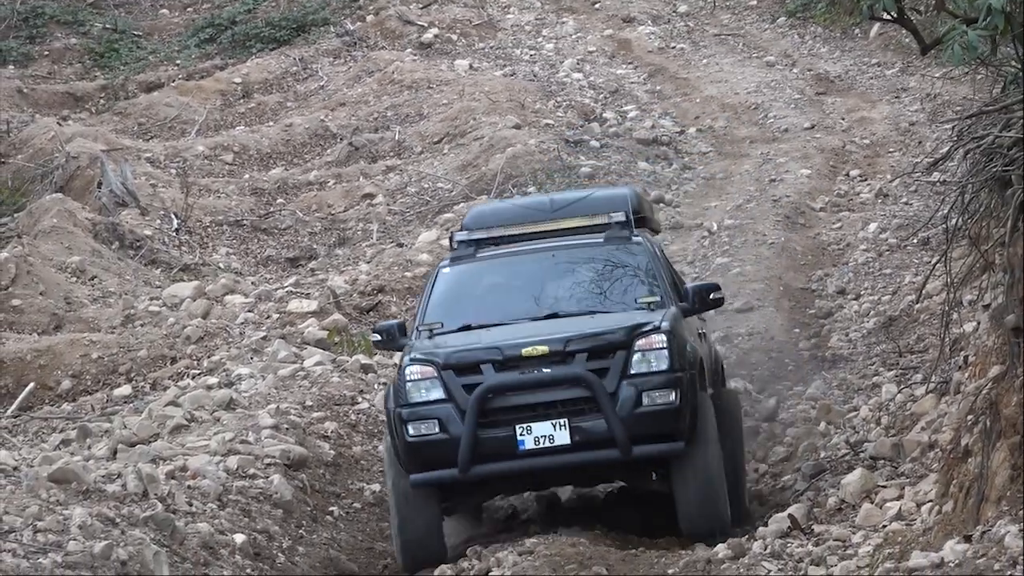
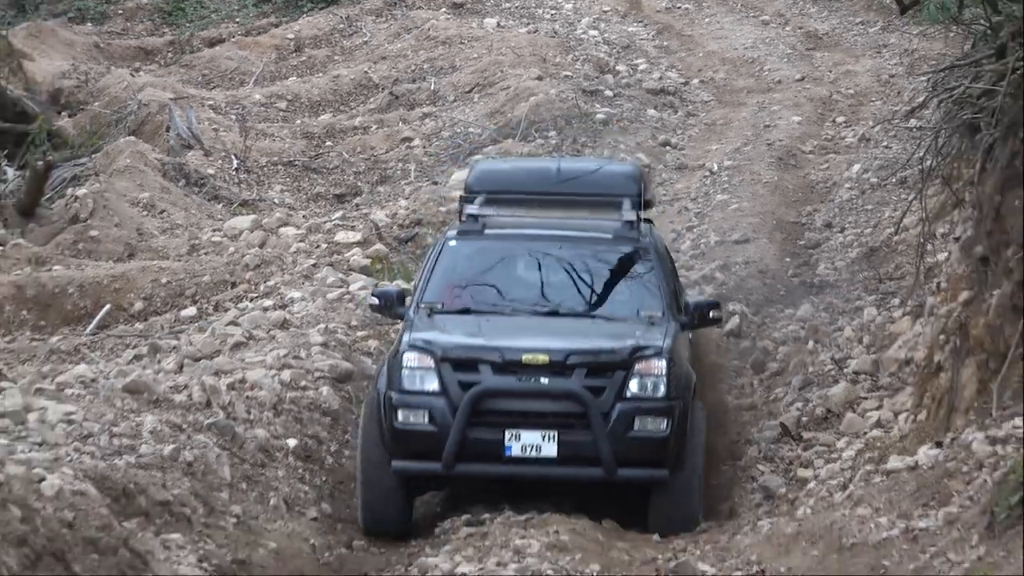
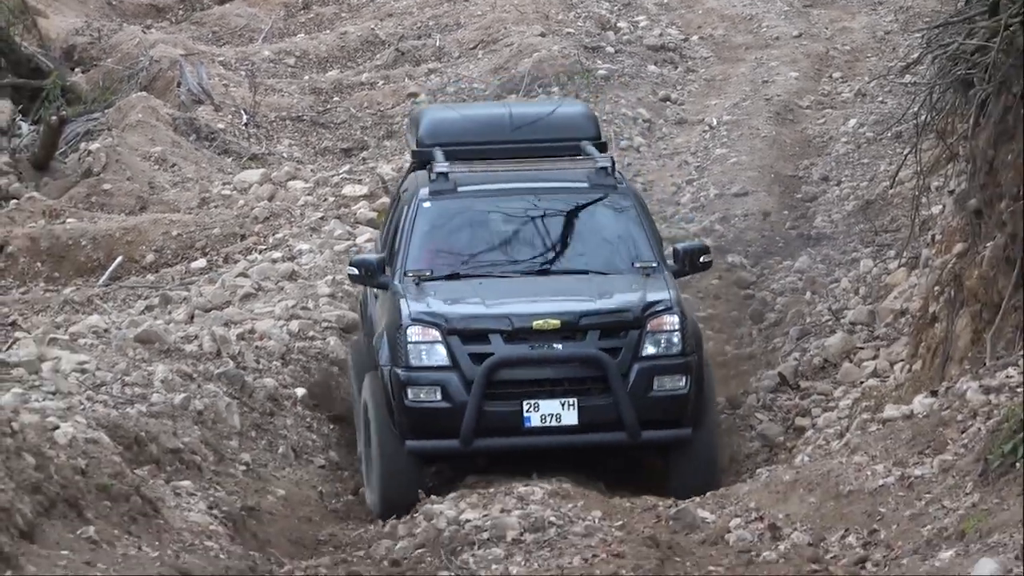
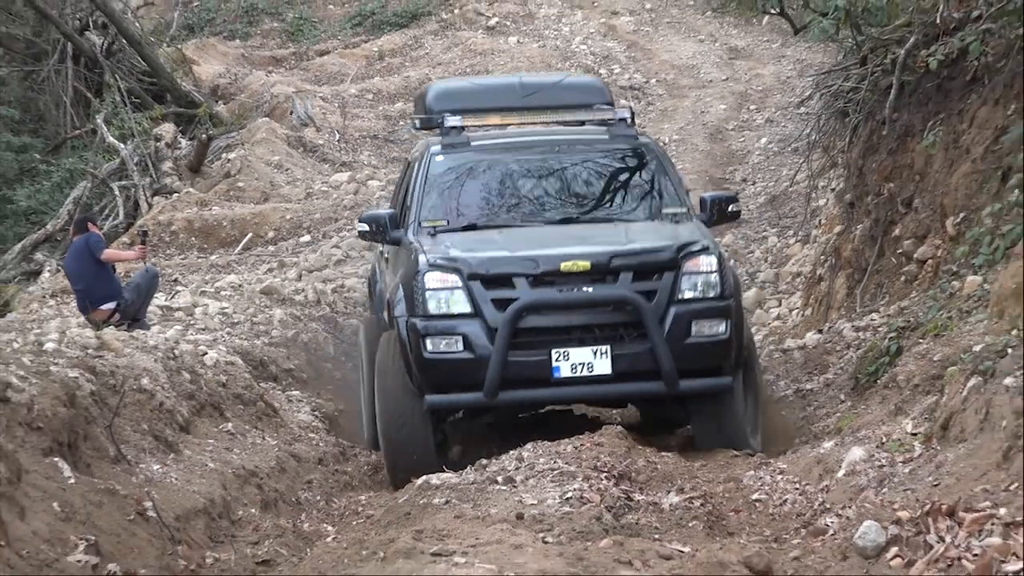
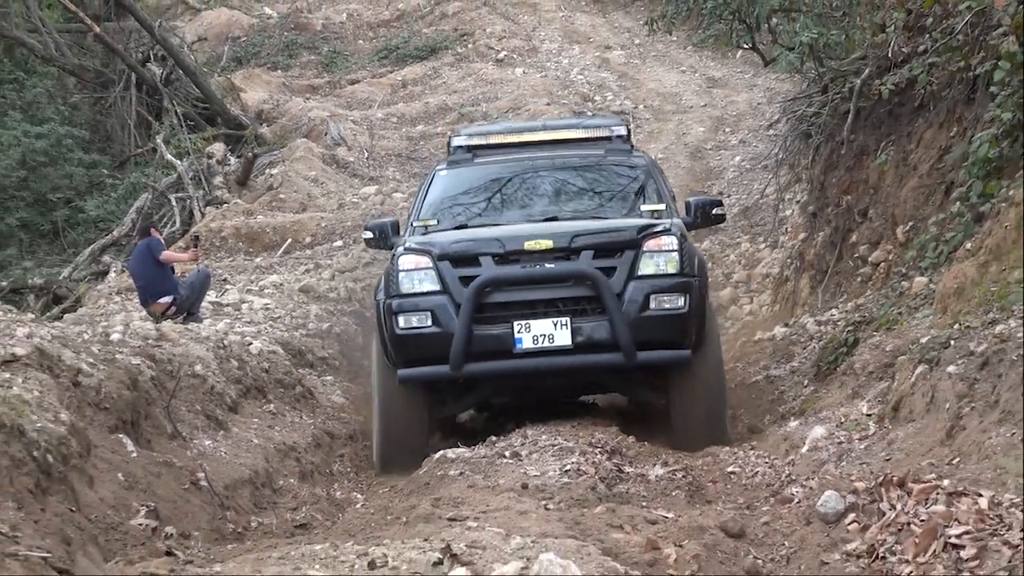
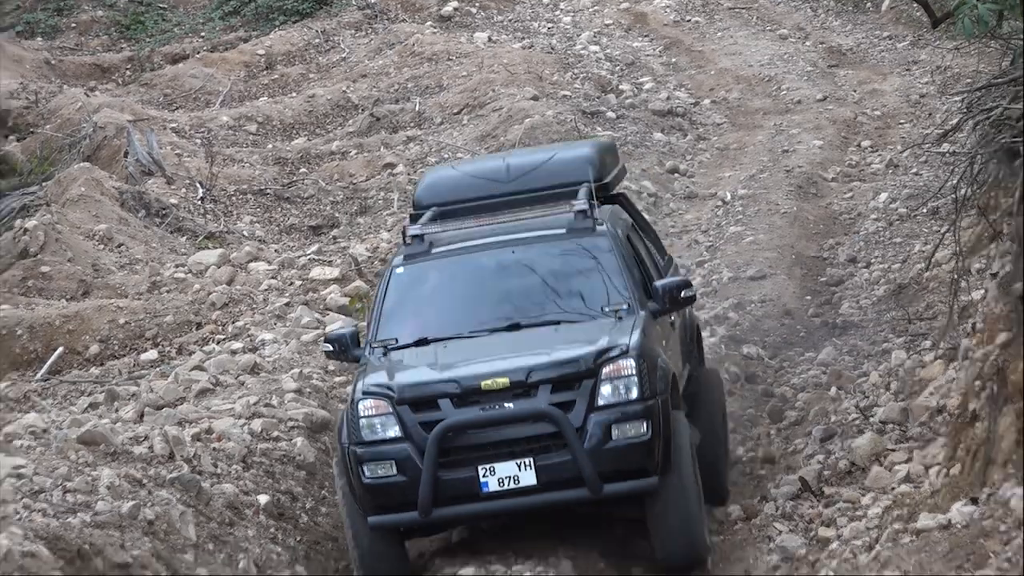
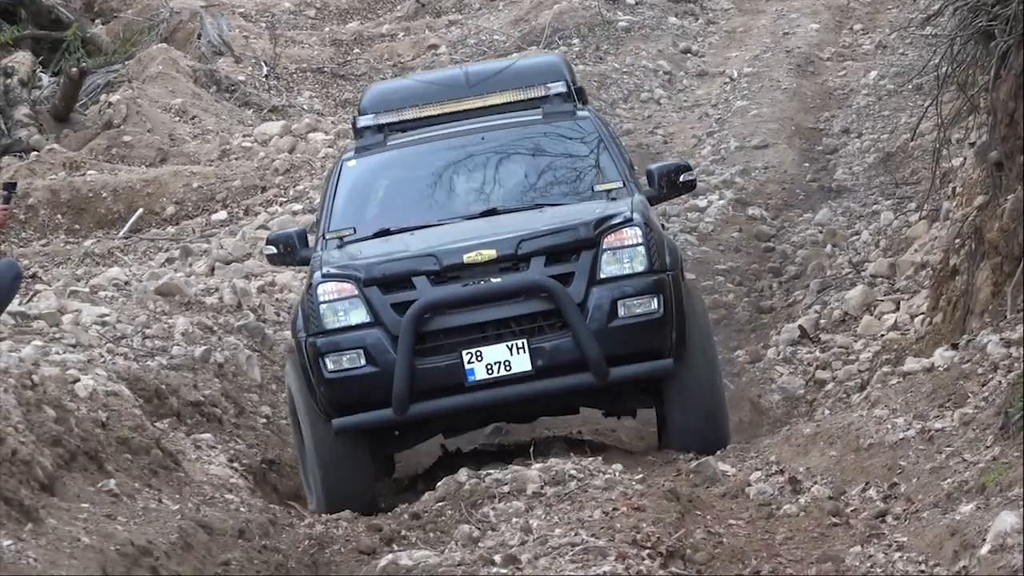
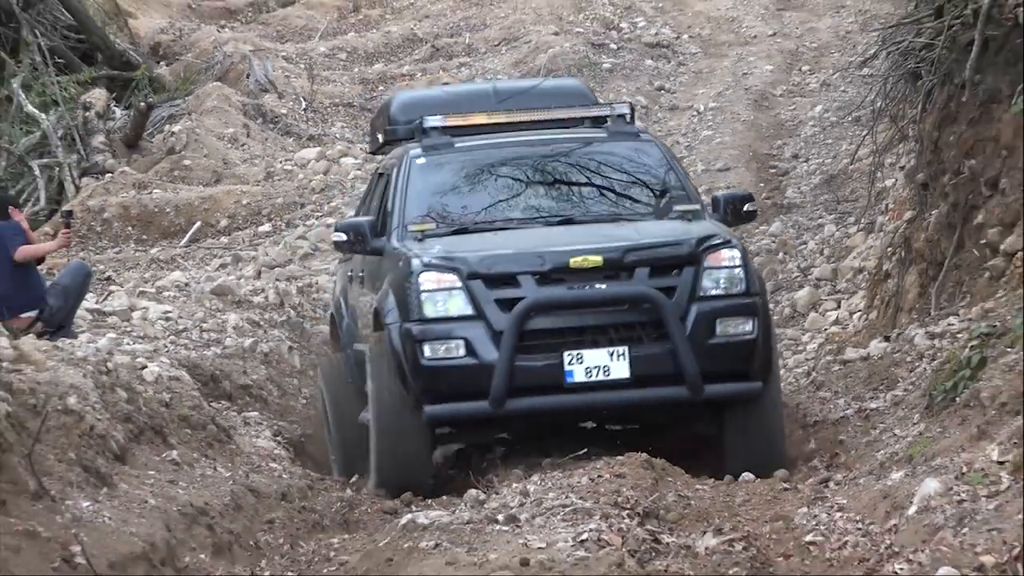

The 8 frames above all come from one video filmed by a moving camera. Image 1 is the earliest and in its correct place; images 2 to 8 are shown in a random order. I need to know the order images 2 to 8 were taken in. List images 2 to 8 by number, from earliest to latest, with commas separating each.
6, 2, 3, 7, 8, 4, 5
